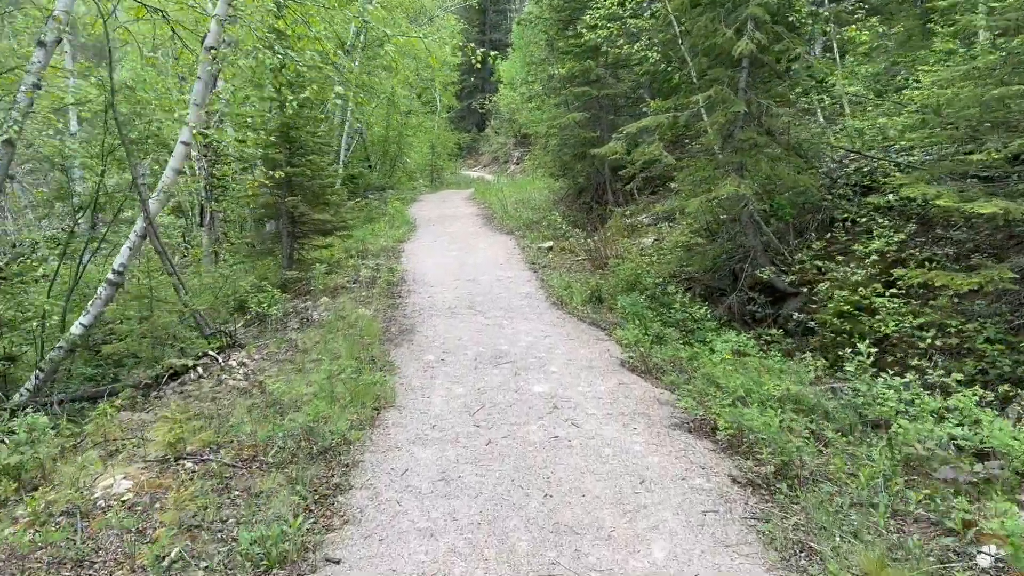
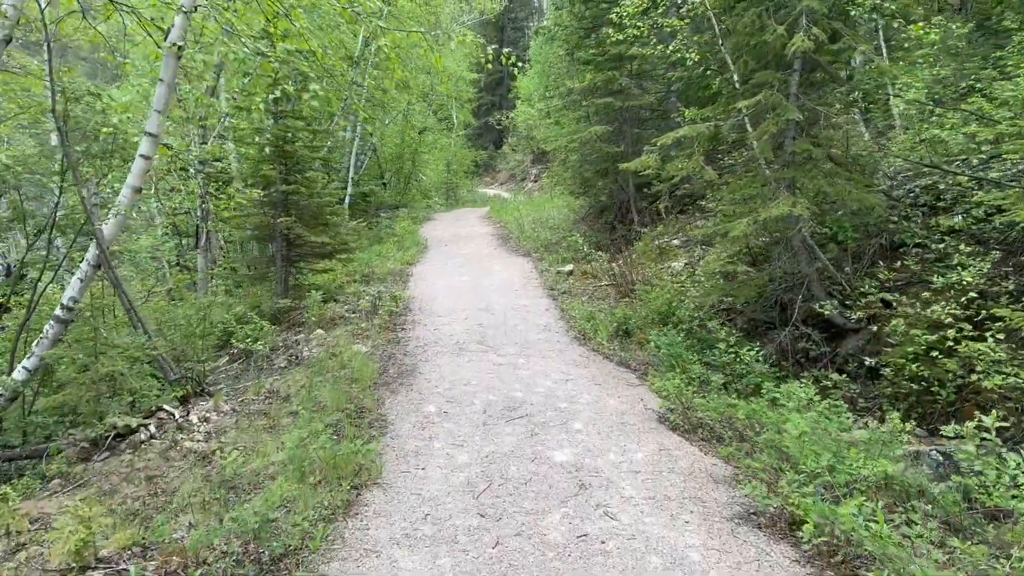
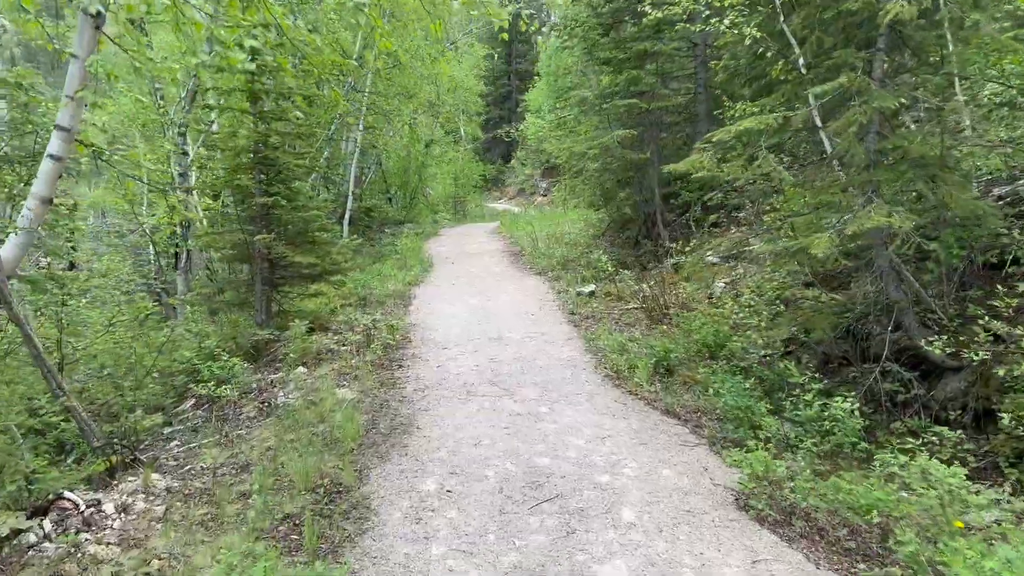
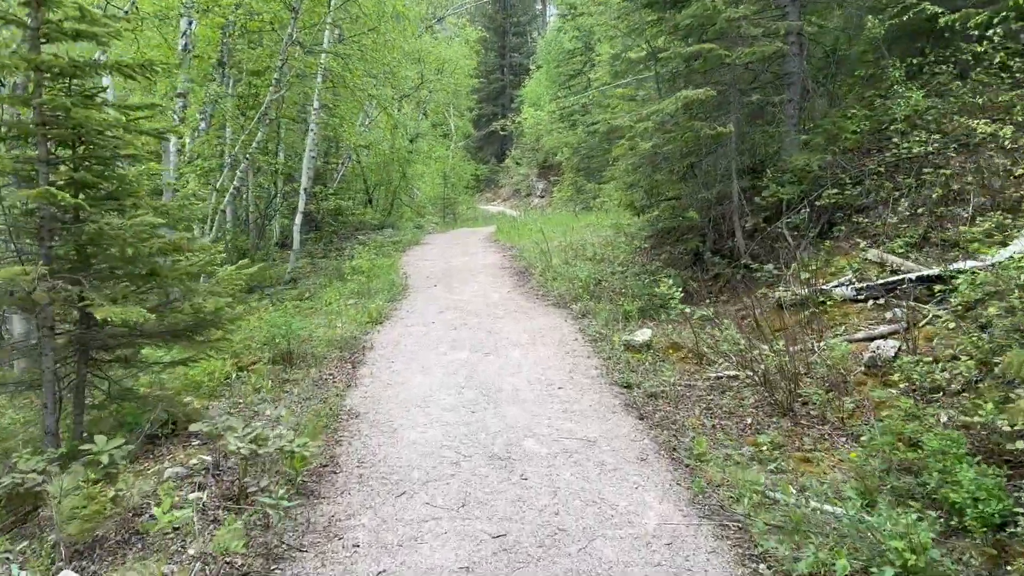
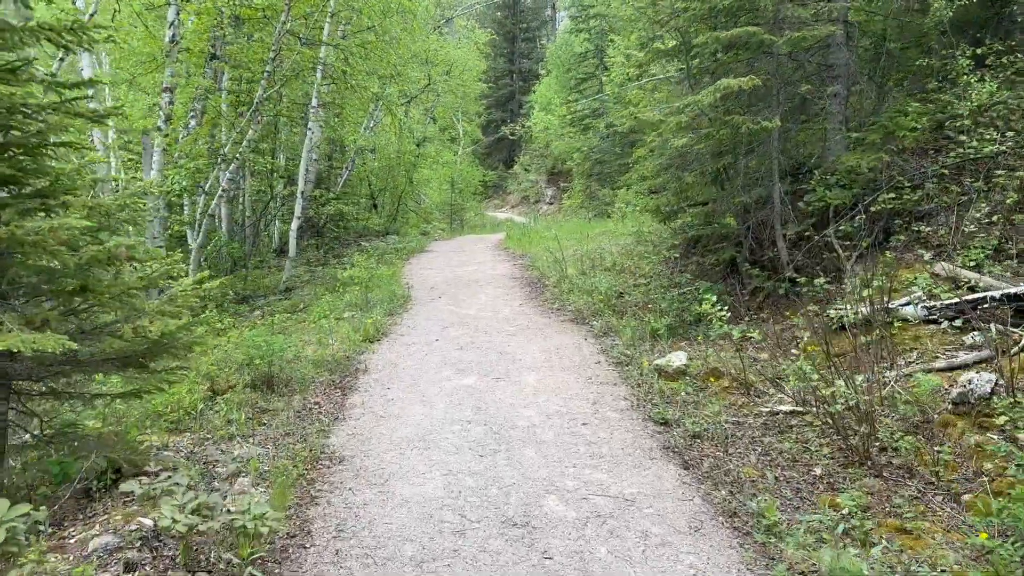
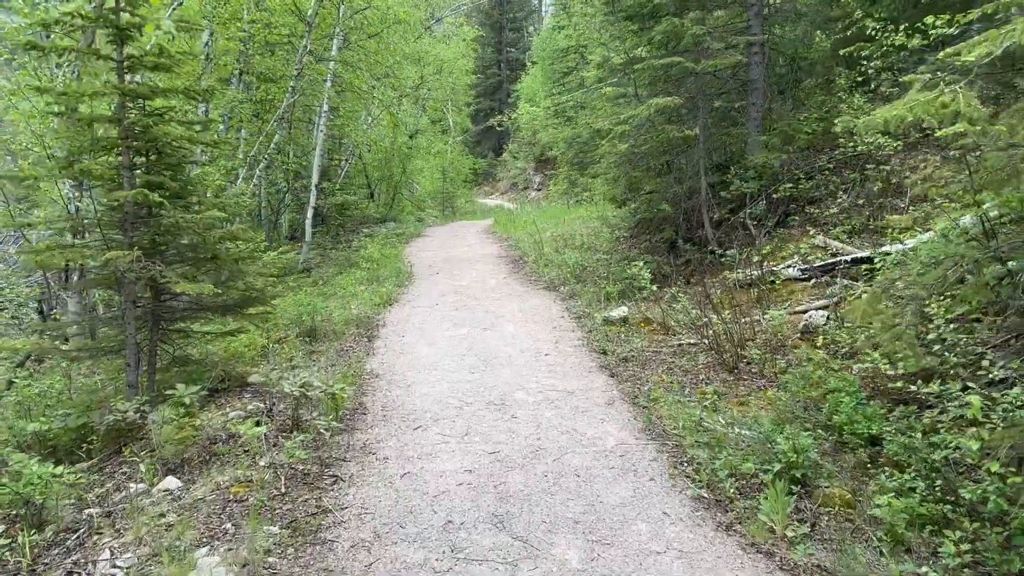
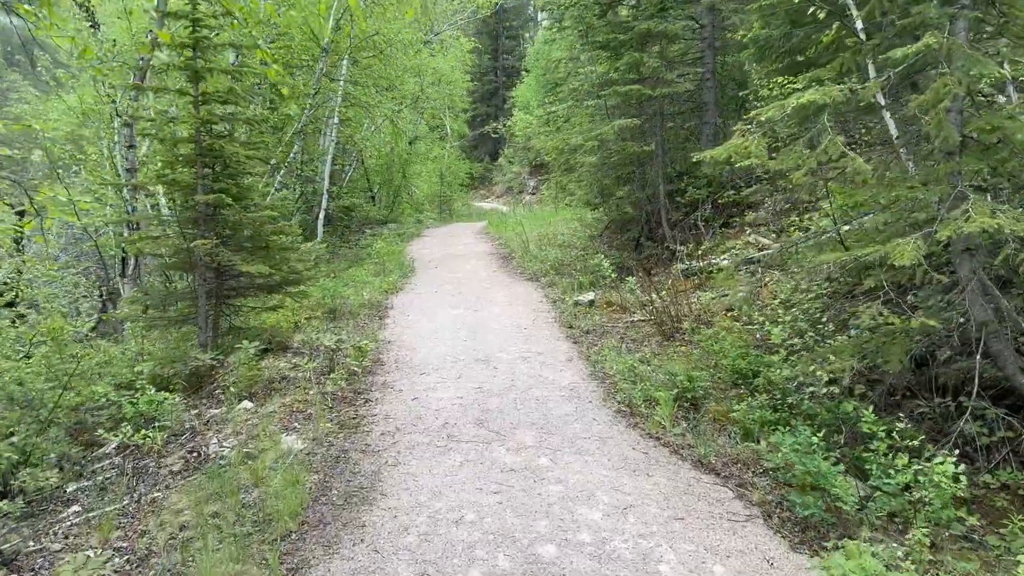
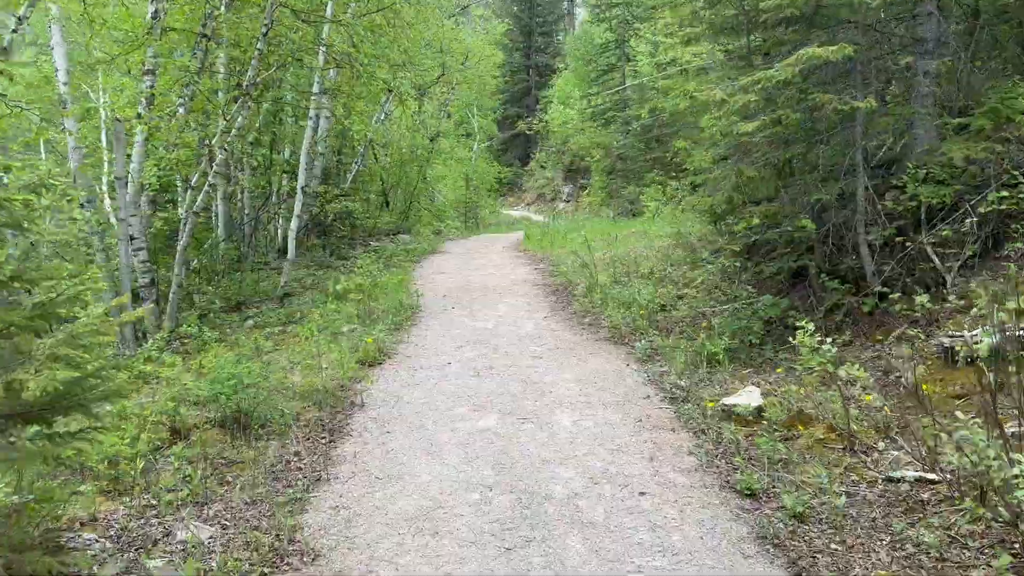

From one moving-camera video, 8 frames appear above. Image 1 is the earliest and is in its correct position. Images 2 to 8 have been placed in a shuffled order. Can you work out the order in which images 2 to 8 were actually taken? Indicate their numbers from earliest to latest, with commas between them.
2, 3, 7, 6, 4, 5, 8
